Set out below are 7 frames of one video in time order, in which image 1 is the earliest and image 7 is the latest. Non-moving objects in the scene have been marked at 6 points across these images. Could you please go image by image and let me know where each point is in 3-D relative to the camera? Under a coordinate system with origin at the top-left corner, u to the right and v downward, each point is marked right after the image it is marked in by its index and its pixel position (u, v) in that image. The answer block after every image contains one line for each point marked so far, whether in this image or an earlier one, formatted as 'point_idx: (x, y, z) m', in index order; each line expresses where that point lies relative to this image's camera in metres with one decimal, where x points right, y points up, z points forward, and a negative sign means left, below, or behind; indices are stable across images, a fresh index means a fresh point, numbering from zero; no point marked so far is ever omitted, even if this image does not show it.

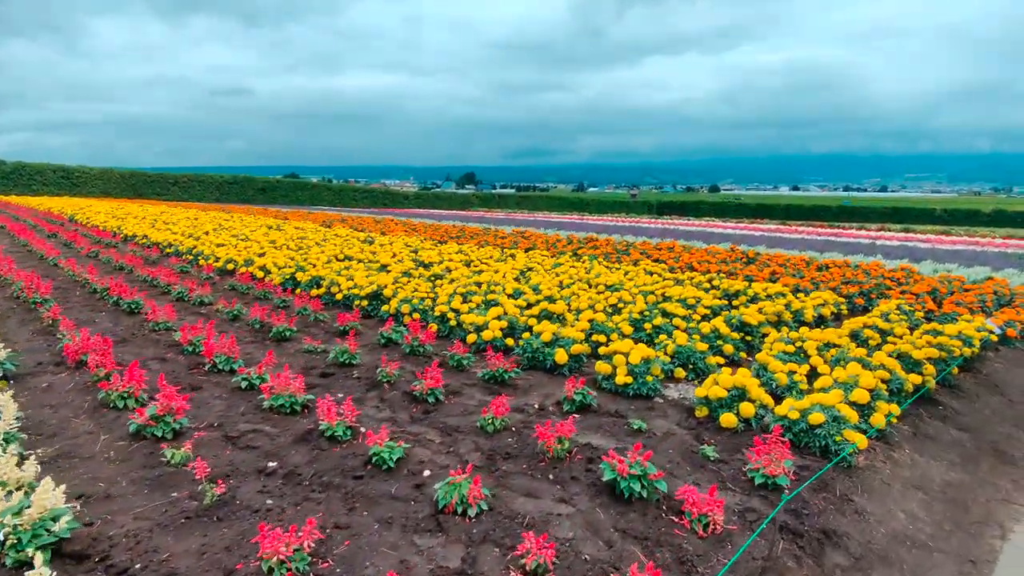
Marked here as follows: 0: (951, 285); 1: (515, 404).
0: (+6.9, 0.0, +10.0) m
1: (0.0, -0.8, +4.2) m
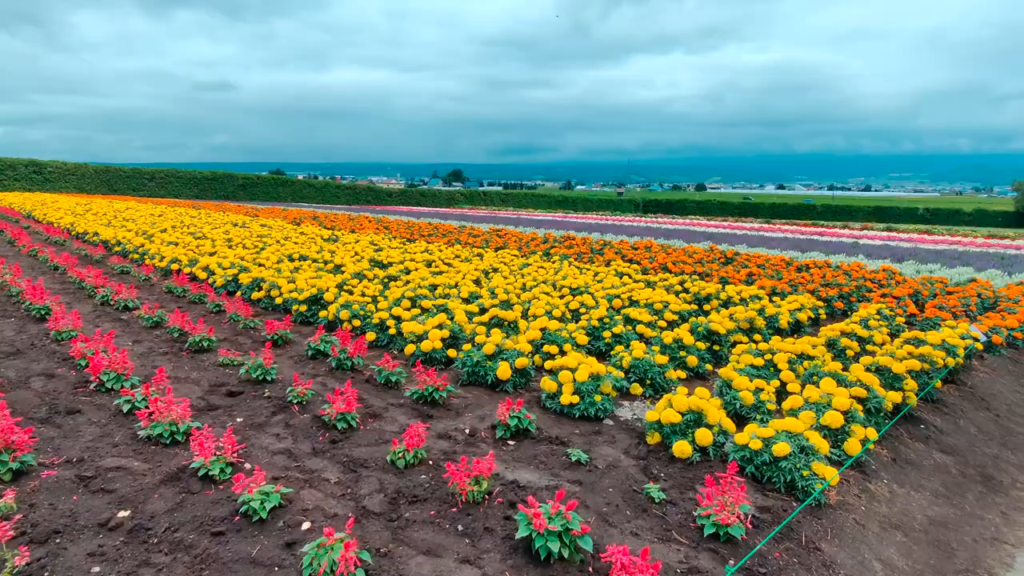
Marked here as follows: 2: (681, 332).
0: (+6.3, 0.0, +9.6) m
1: (-0.4, -0.8, +3.7) m
2: (+1.3, -0.4, +5.0) m
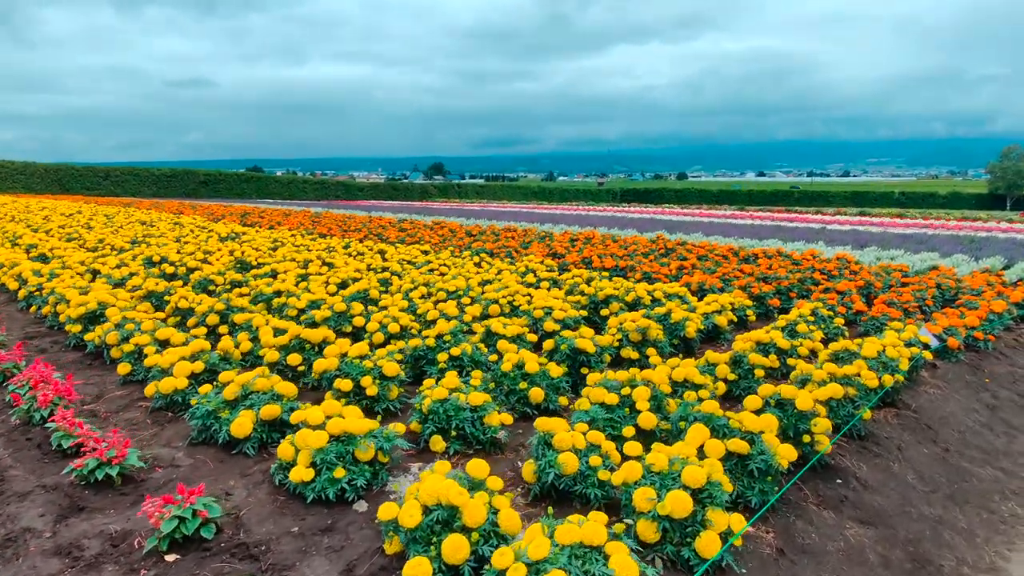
0: (+4.9, +0.1, +8.4) m
1: (-1.6, -0.9, +2.4) m
2: (+0.1, -0.4, +3.7) m
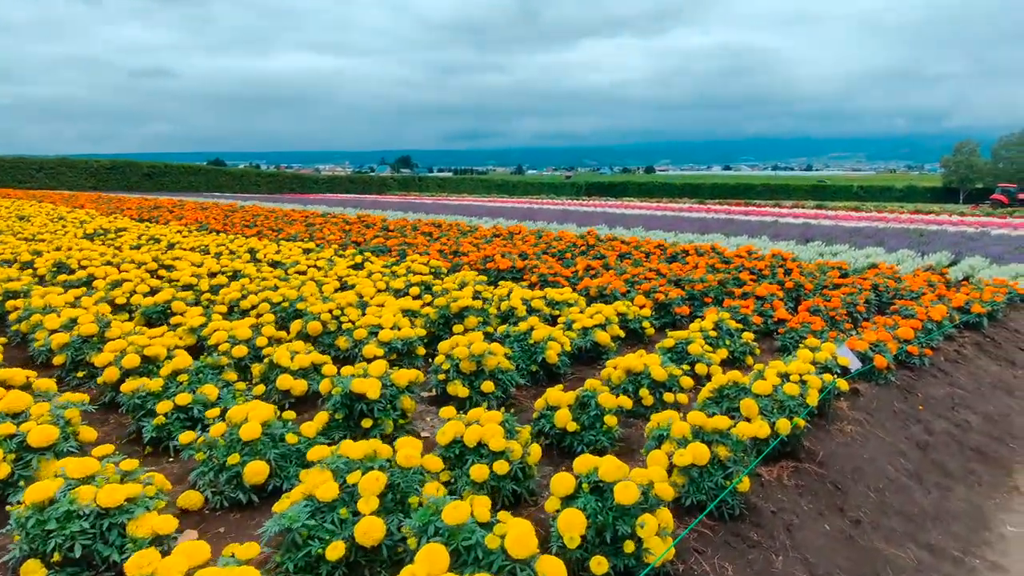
0: (+3.6, +0.1, +7.4) m
1: (-2.7, -1.1, +1.1) m
2: (-1.1, -0.5, +2.5) m
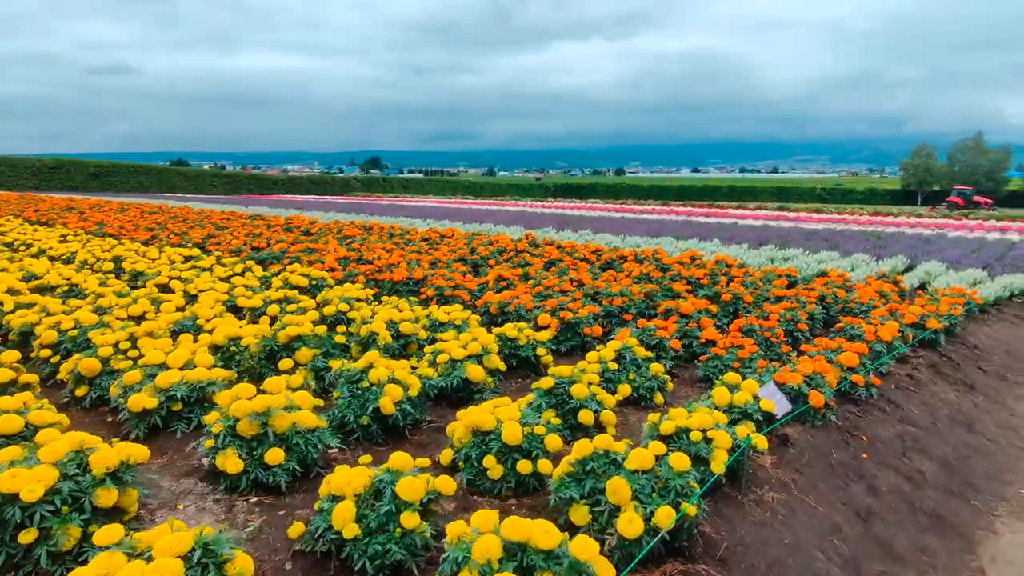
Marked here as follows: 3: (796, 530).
0: (+2.6, 0.0, +6.5) m
1: (-3.4, -1.2, 0.0) m
2: (-1.9, -0.6, +1.5) m
3: (+1.3, -1.1, +2.9) m
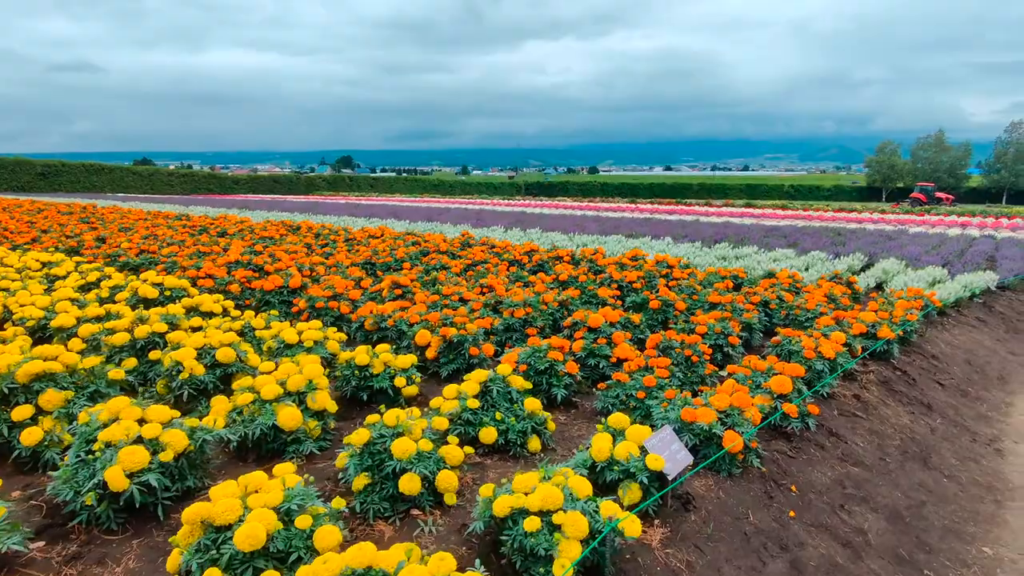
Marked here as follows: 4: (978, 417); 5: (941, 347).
0: (+1.7, -0.1, +5.7) m
1: (-4.1, -1.3, -1.0) m
2: (-2.6, -0.7, +0.5) m
3: (+0.5, -1.1, +2.0) m
4: (+3.5, -1.0, +4.8) m
5: (+4.0, -0.5, +5.9) m
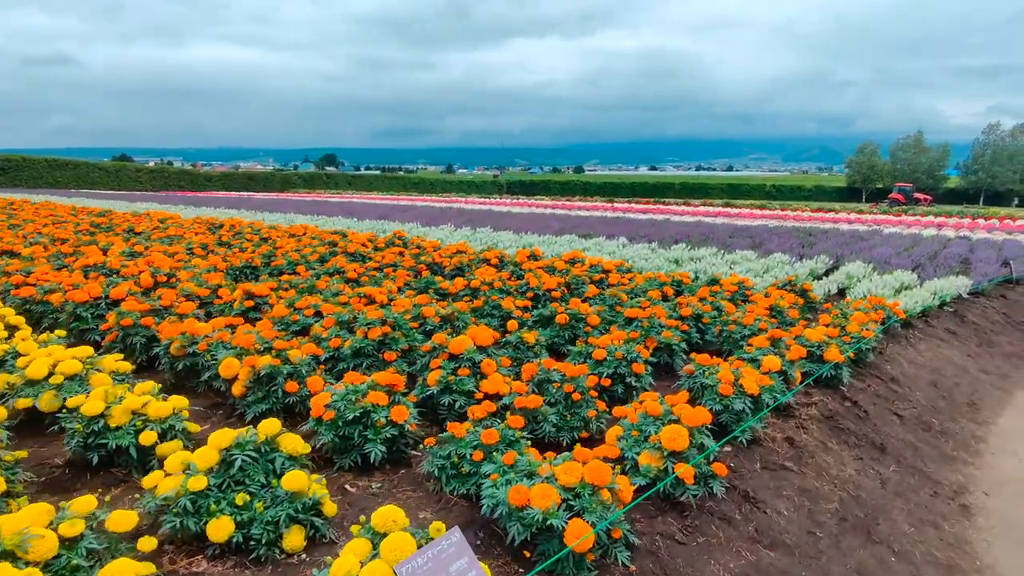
0: (+0.8, -0.2, +4.8) m
1: (-4.8, -1.4, -2.1) m
2: (-3.3, -0.8, -0.5) m
3: (-0.3, -1.2, +1.1) m
4: (+2.7, -1.1, +4.0) m
5: (+3.1, -0.6, +5.1) m
